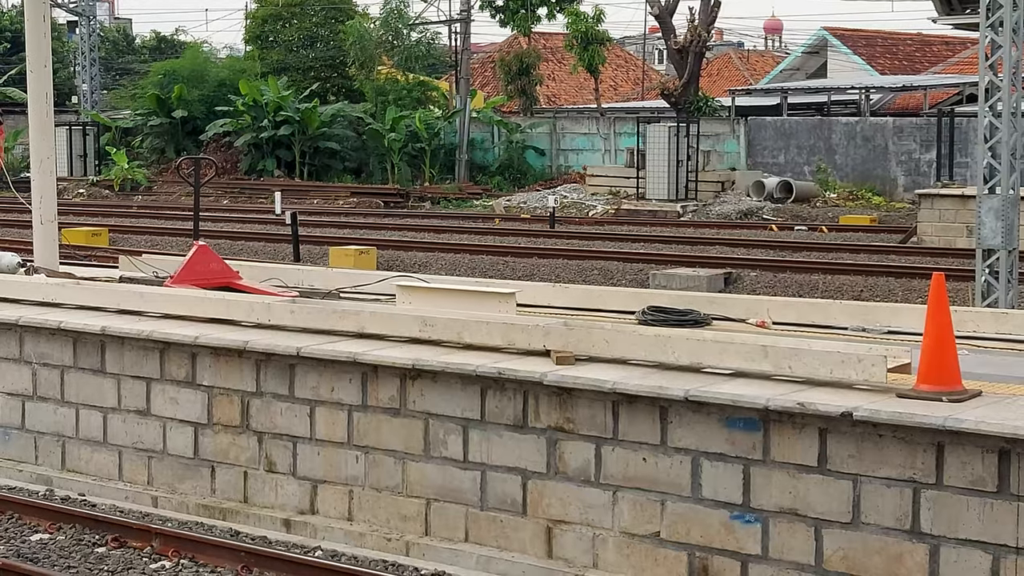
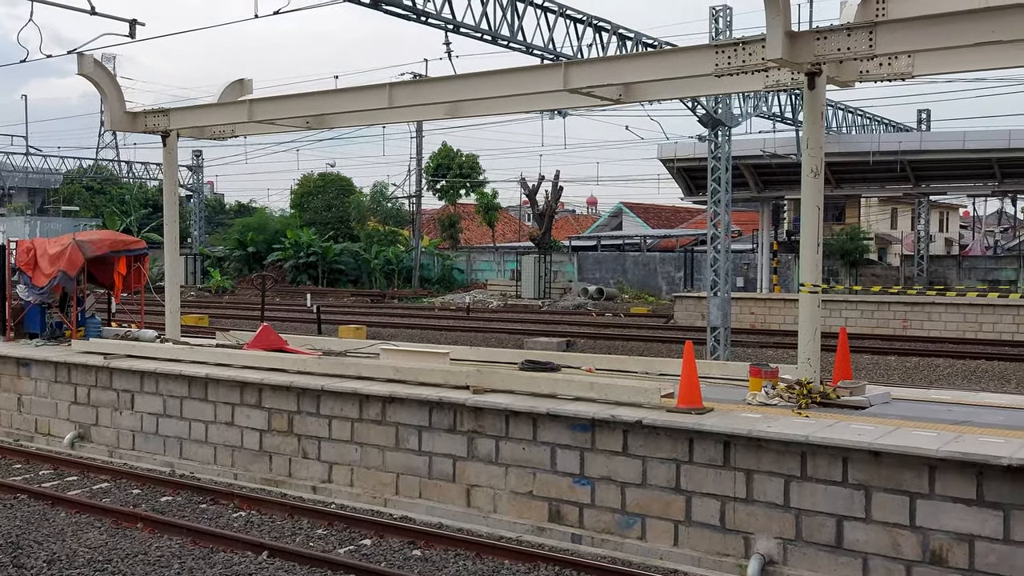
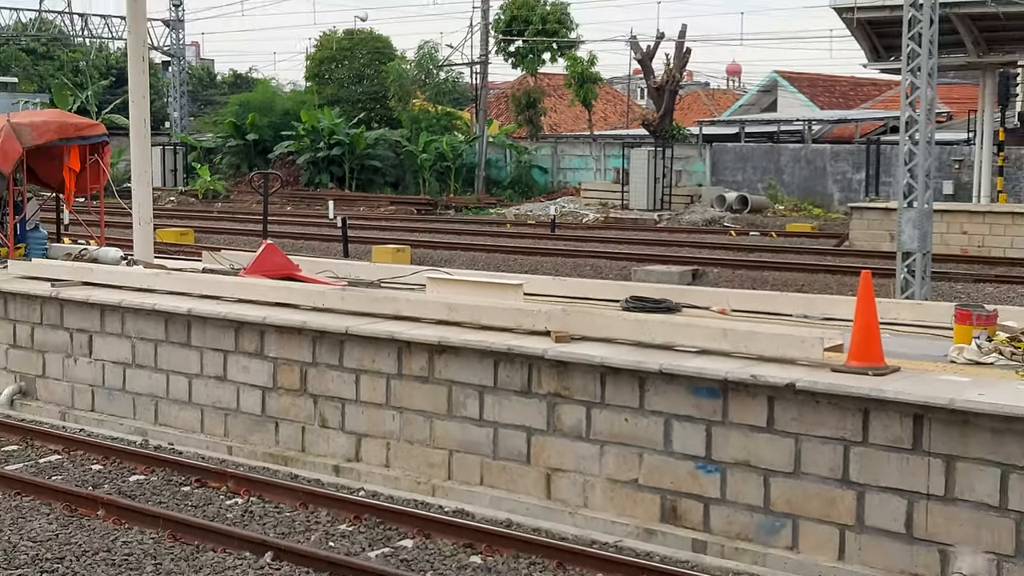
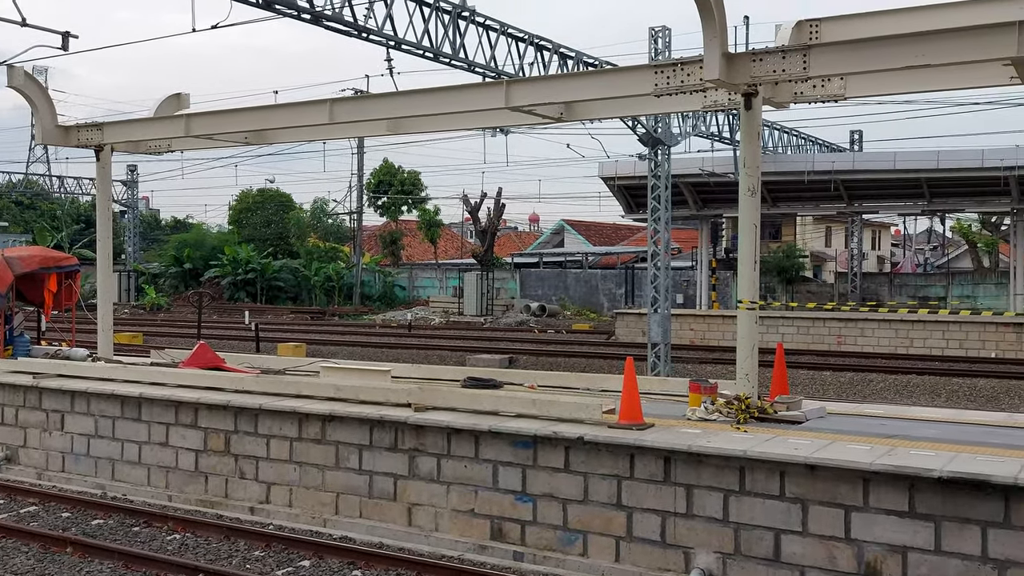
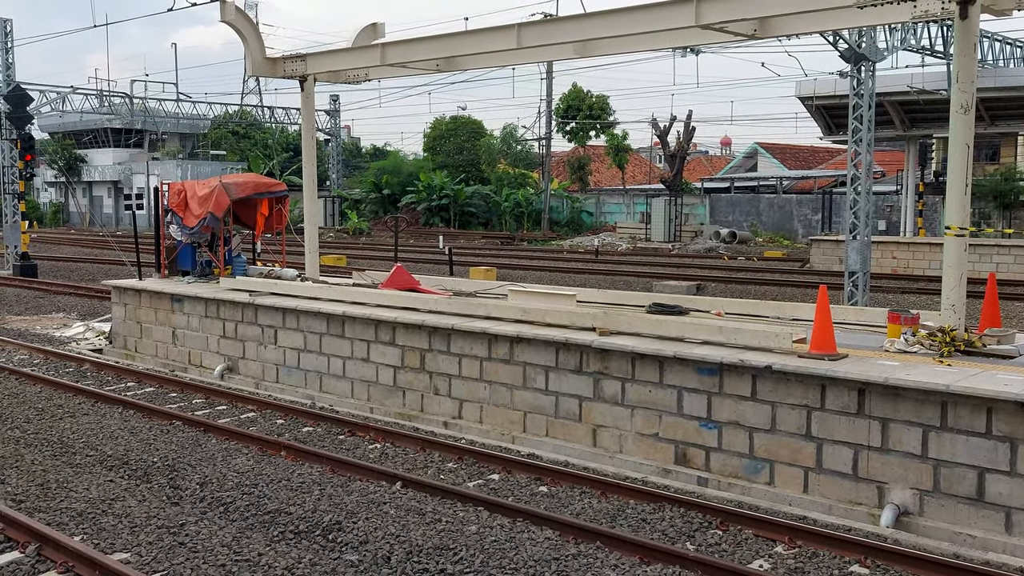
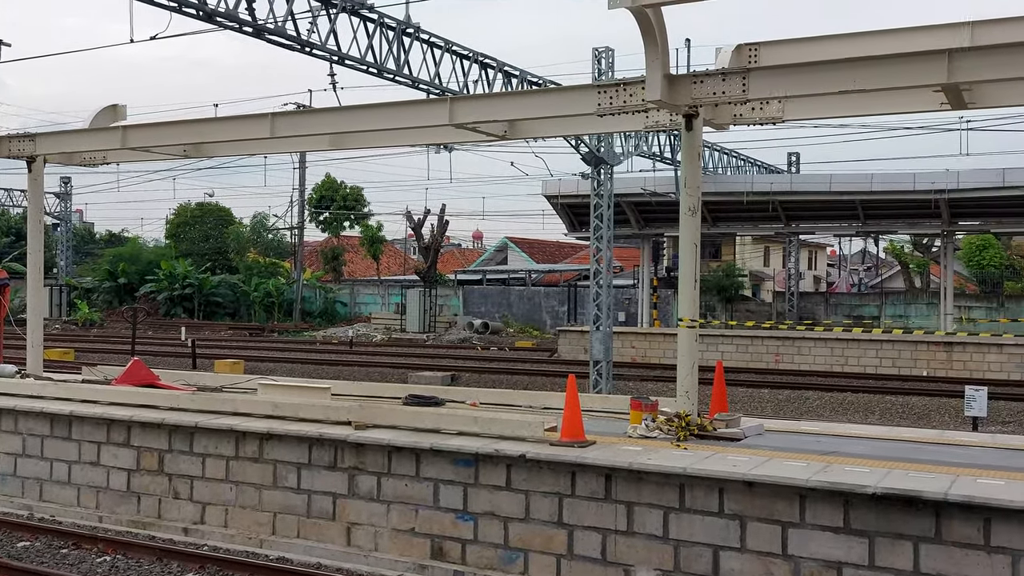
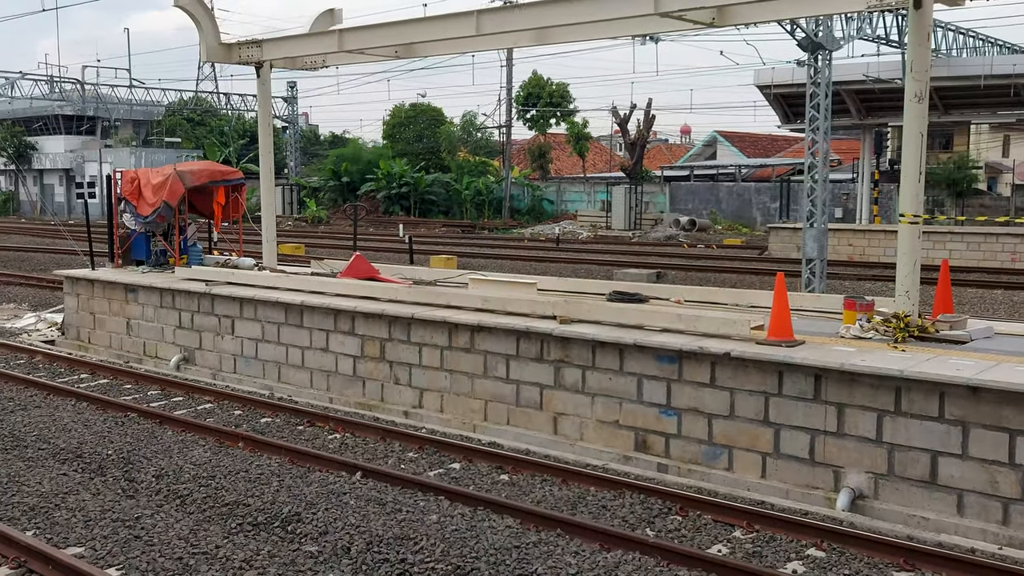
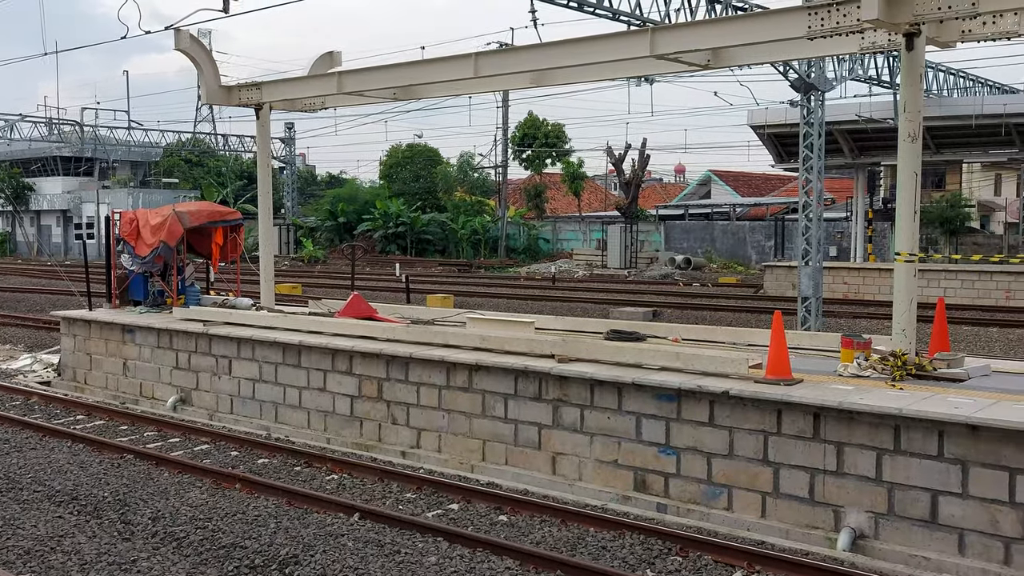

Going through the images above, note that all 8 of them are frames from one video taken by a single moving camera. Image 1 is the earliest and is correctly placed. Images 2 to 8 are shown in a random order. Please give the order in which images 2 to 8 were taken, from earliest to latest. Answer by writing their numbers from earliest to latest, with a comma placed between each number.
3, 7, 5, 8, 2, 4, 6
